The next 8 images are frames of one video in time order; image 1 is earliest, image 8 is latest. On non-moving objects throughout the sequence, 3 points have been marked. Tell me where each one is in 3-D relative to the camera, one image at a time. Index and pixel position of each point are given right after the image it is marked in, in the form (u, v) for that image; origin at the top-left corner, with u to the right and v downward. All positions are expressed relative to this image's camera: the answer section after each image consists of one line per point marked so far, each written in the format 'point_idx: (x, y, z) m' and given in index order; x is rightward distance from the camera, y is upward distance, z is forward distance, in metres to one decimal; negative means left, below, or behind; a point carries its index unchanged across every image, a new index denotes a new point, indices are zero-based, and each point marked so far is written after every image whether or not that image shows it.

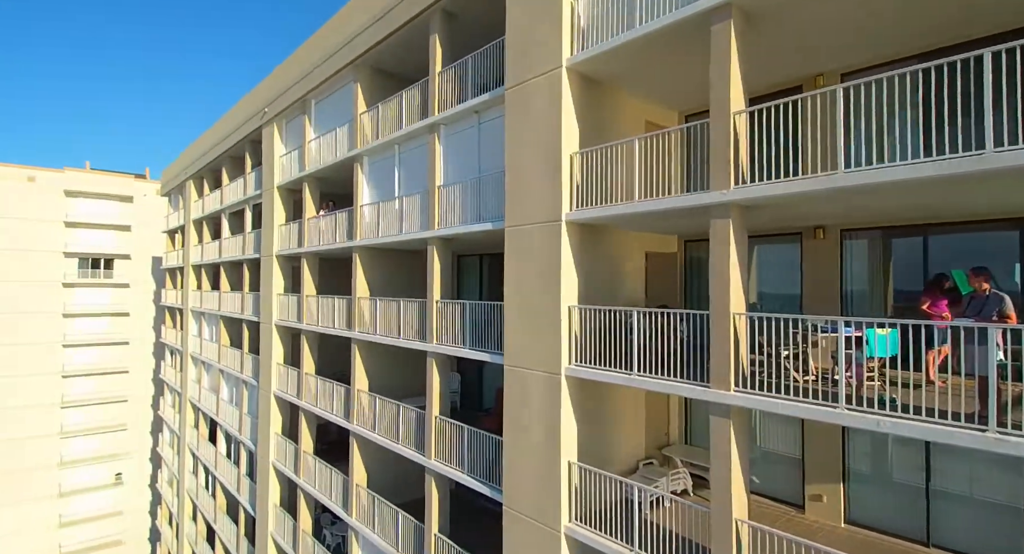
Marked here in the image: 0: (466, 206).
0: (-0.7, +1.0, +8.1) m
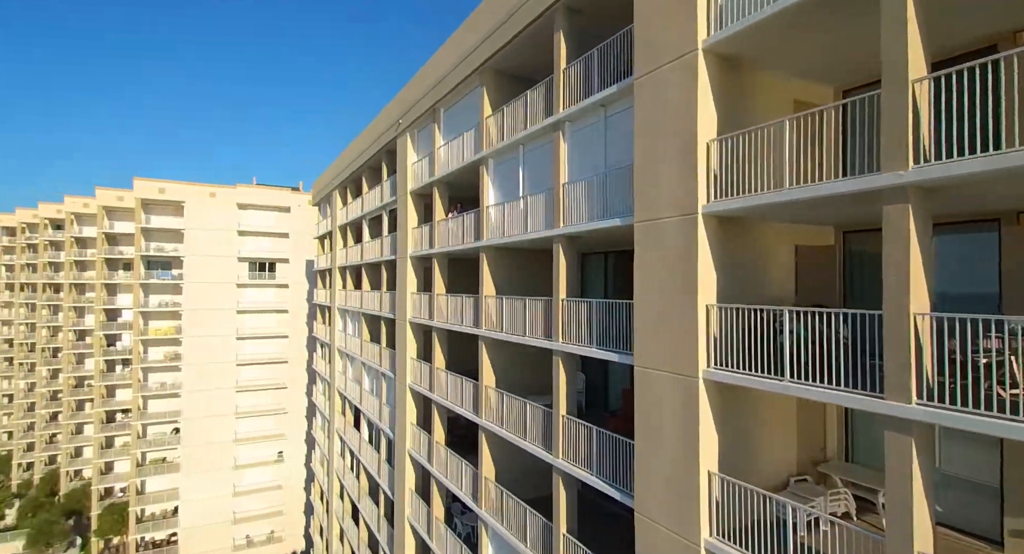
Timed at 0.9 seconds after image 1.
0: (+1.1, +1.1, +8.0) m
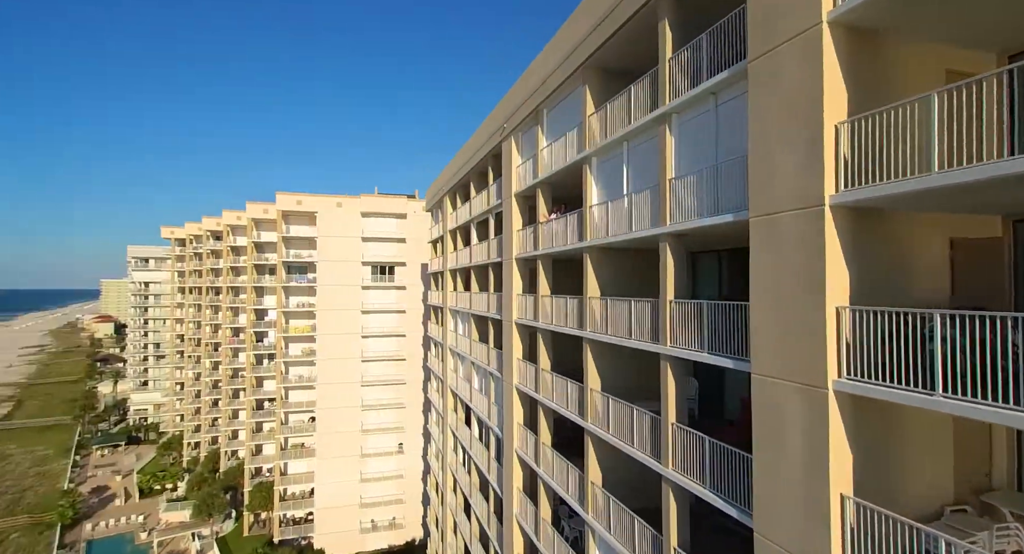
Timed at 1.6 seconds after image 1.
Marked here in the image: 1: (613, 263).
0: (+2.5, +1.1, +7.5) m
1: (+2.0, +0.3, +11.2) m
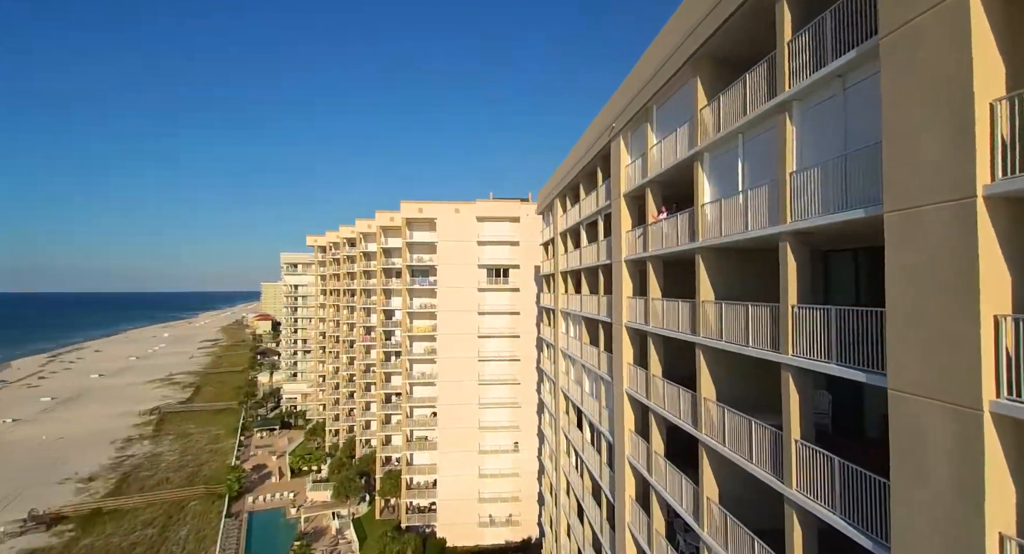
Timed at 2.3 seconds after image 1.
0: (+3.8, +1.0, +6.8) m
1: (+4.1, +0.2, +10.5) m
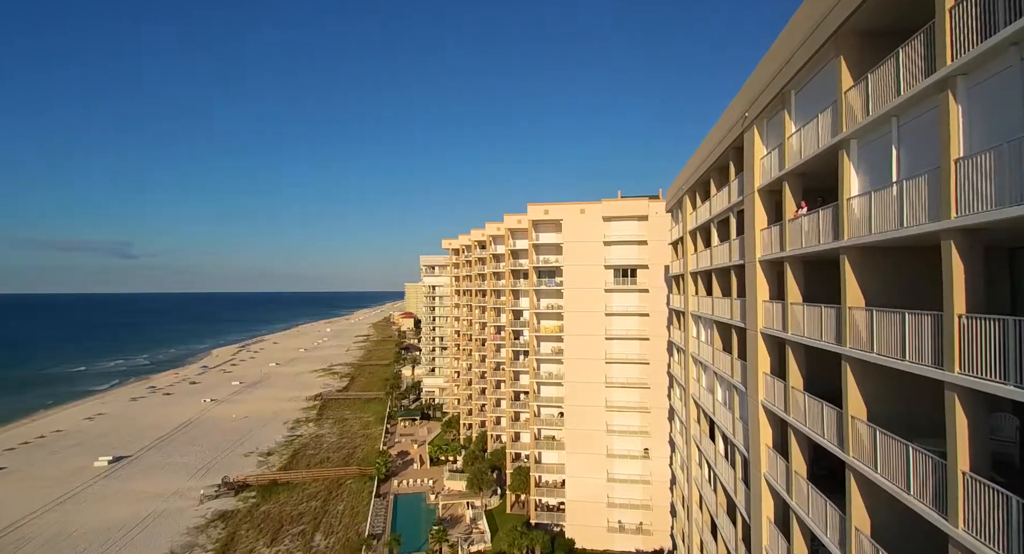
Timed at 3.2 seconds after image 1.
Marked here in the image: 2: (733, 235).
0: (+5.0, +1.0, +5.7) m
1: (+6.1, +0.2, +9.2) m
2: (+7.4, +1.4, +18.7) m
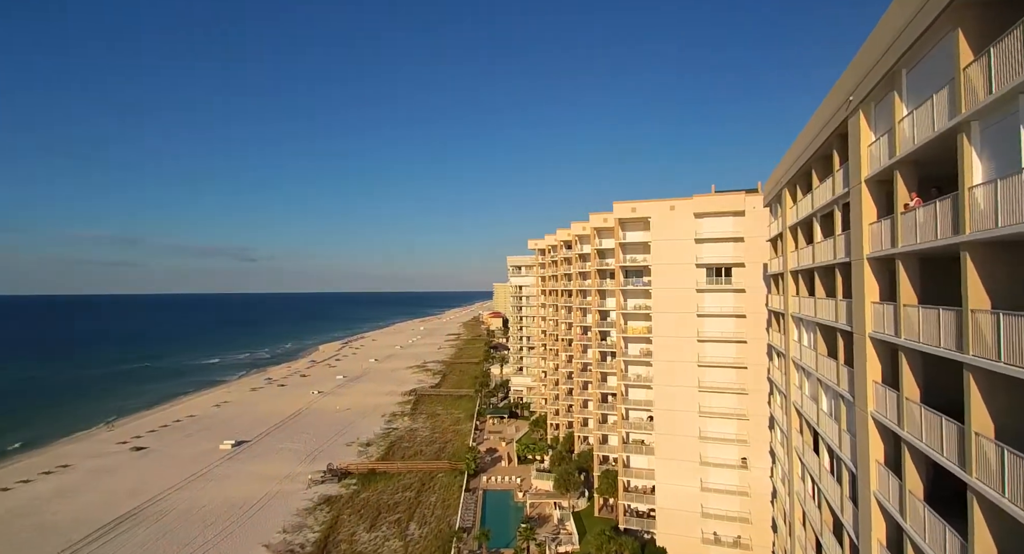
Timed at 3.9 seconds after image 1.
0: (+5.6, +1.0, +4.8) m
1: (+7.2, +0.2, +8.1) m
2: (+10.0, +1.4, +17.2) m
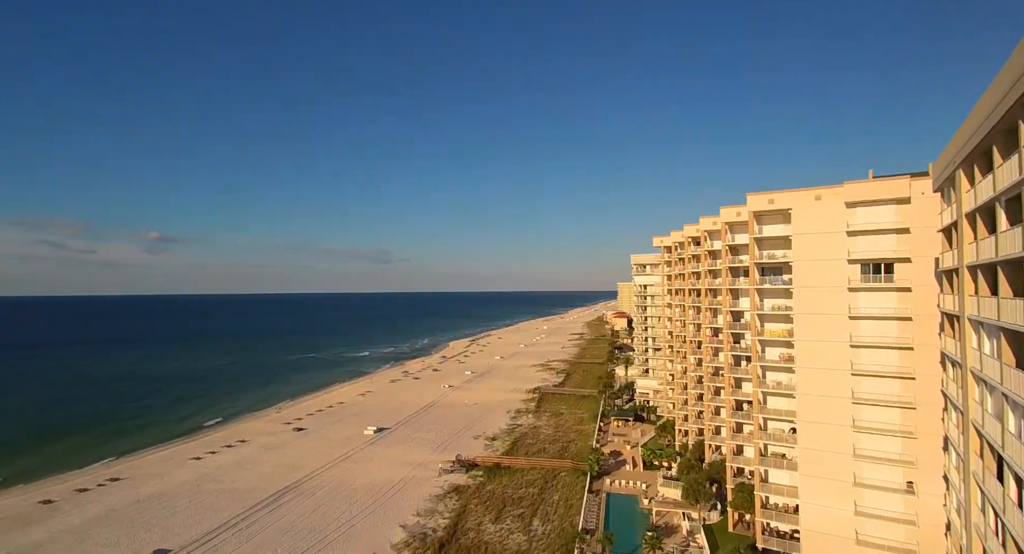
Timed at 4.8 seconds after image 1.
0: (+6.3, +1.1, +2.9) m
1: (+8.6, +0.3, +5.8) m
2: (+13.2, +1.5, +14.1) m
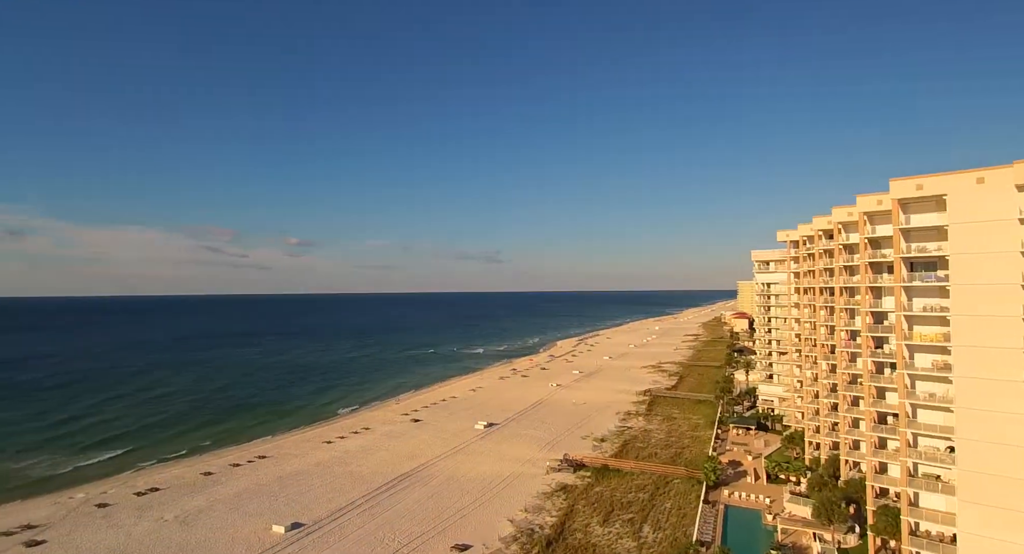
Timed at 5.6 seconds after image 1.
0: (+6.8, +1.3, +0.3) m
1: (+9.6, +0.5, +2.7) m
2: (+15.7, +1.7, +10.0) m
